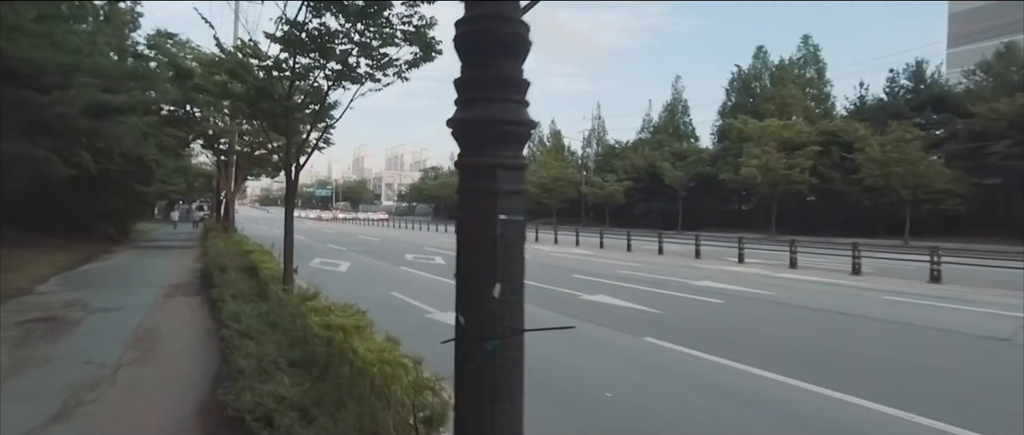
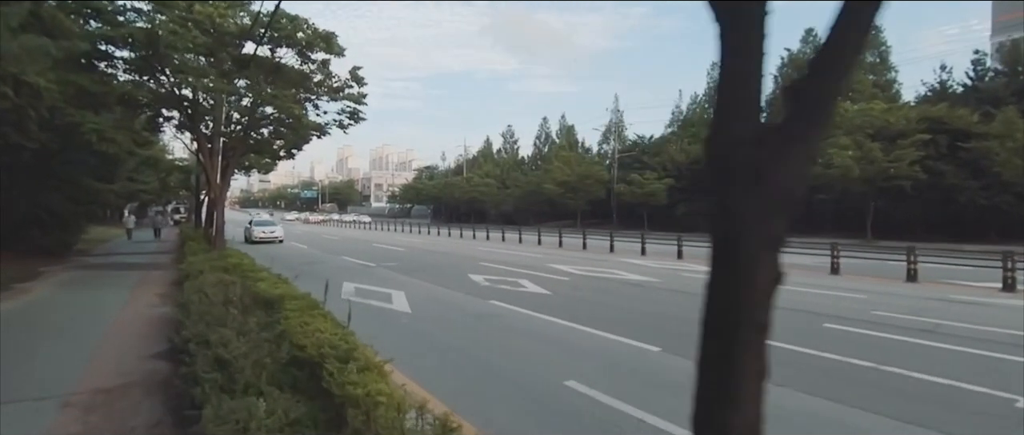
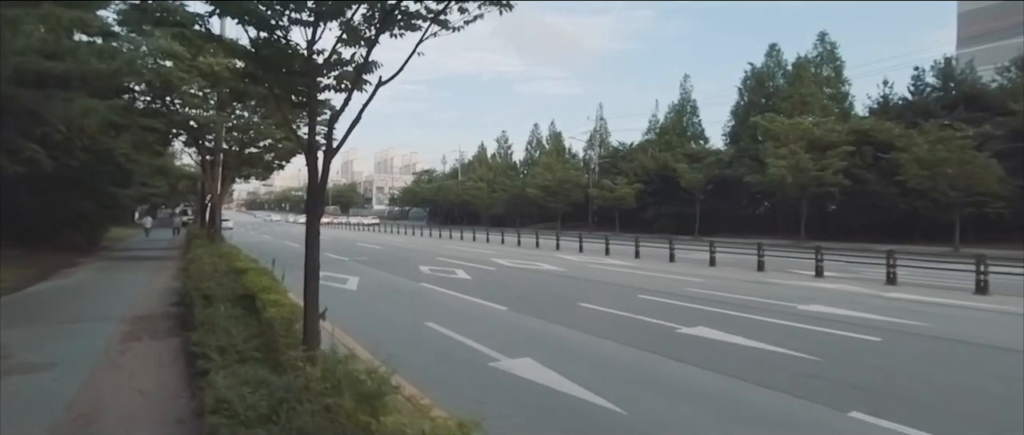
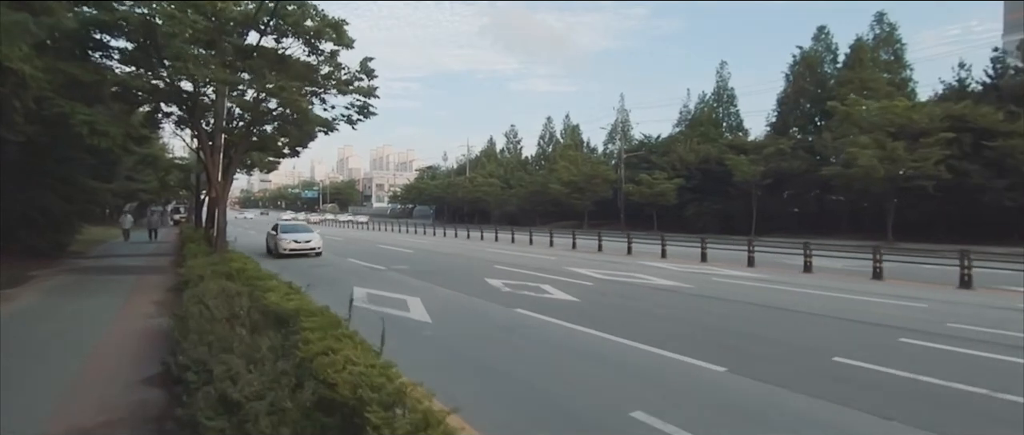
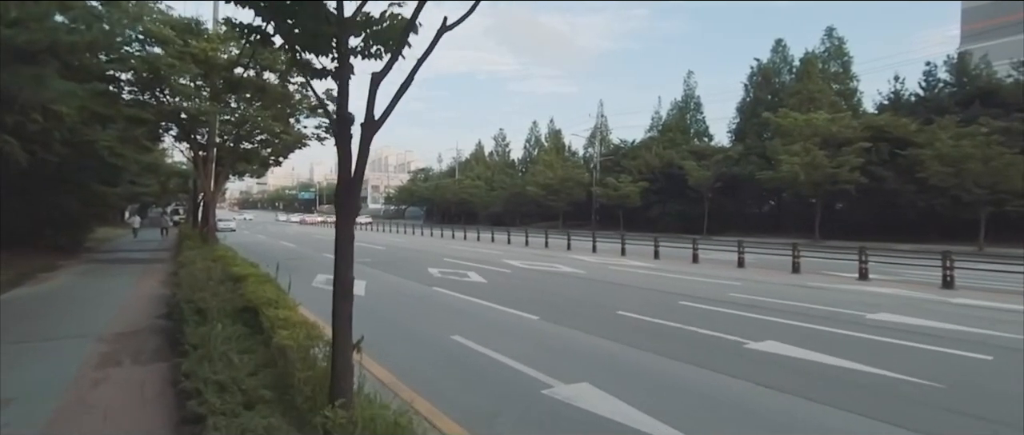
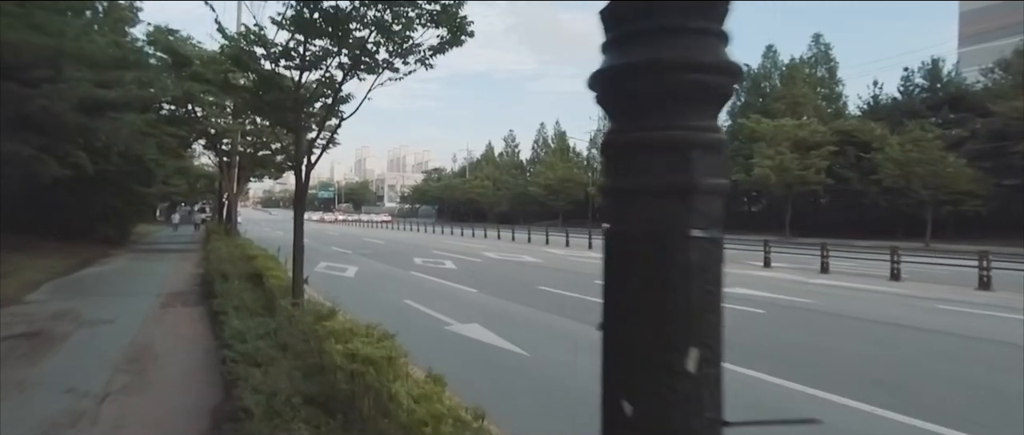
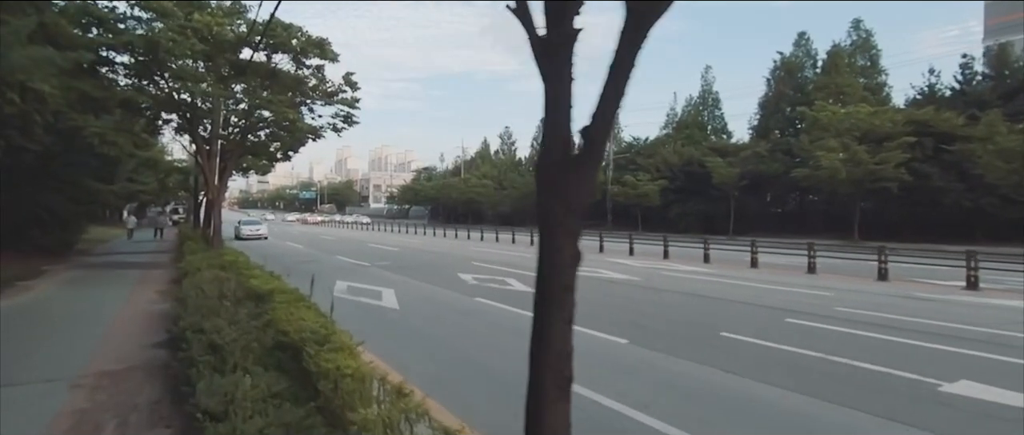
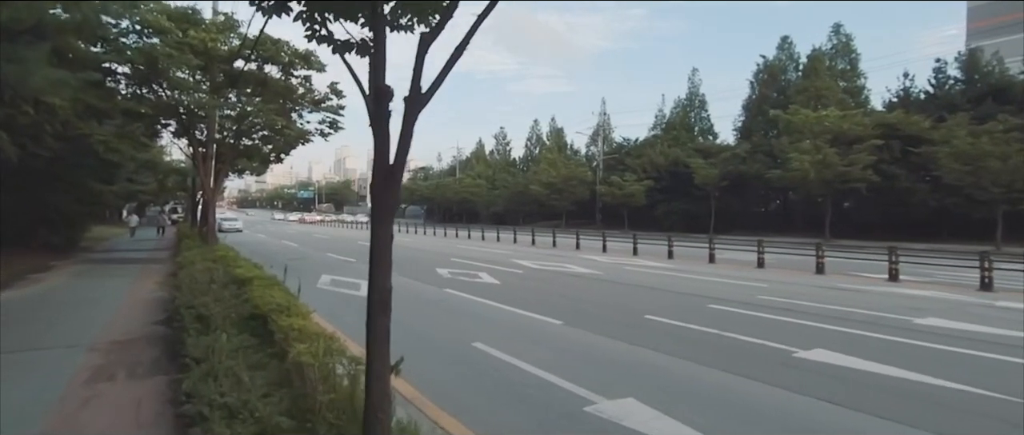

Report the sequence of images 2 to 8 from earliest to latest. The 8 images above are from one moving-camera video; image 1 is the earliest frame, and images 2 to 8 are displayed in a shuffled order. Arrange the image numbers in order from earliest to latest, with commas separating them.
6, 3, 5, 8, 7, 2, 4
